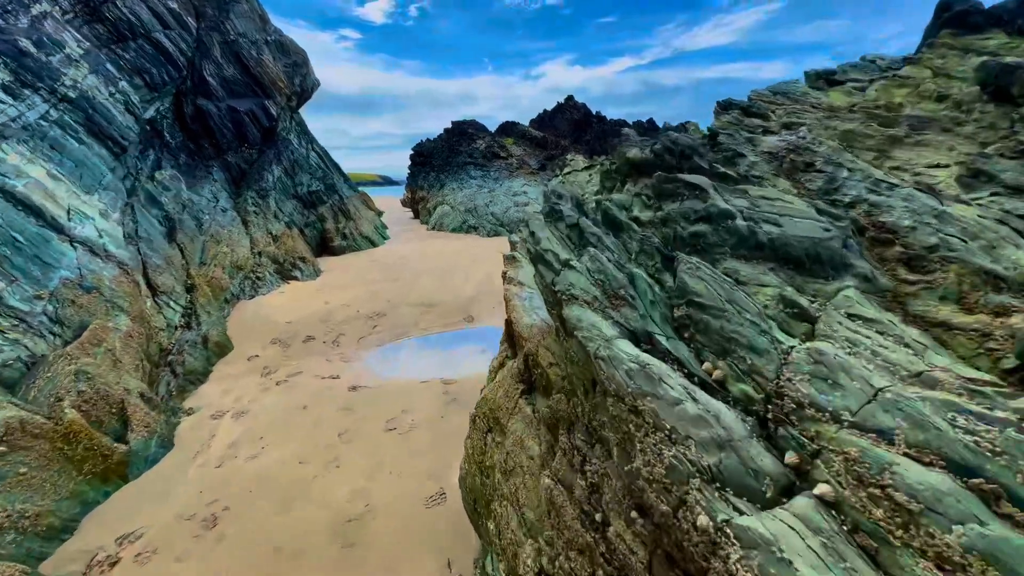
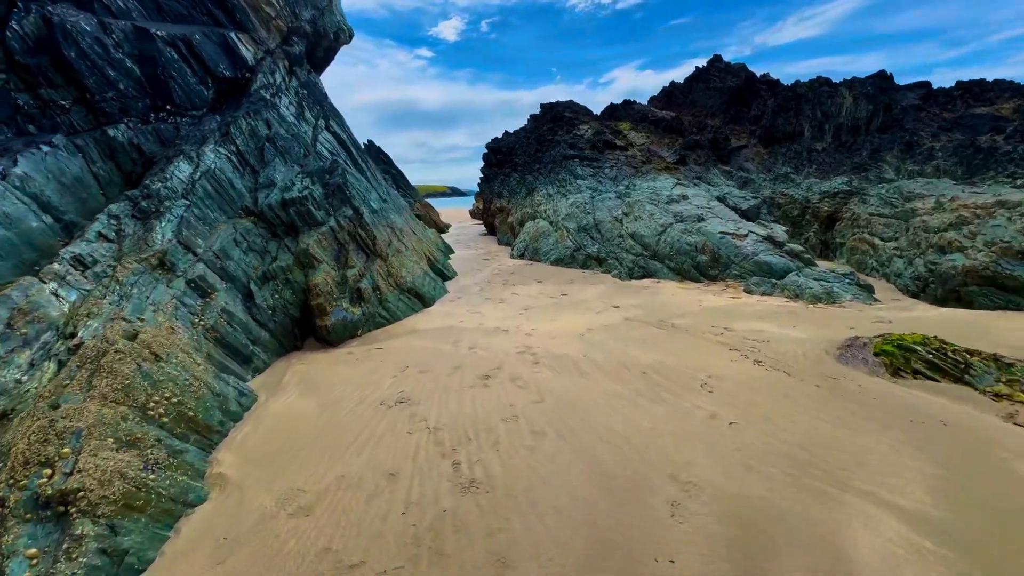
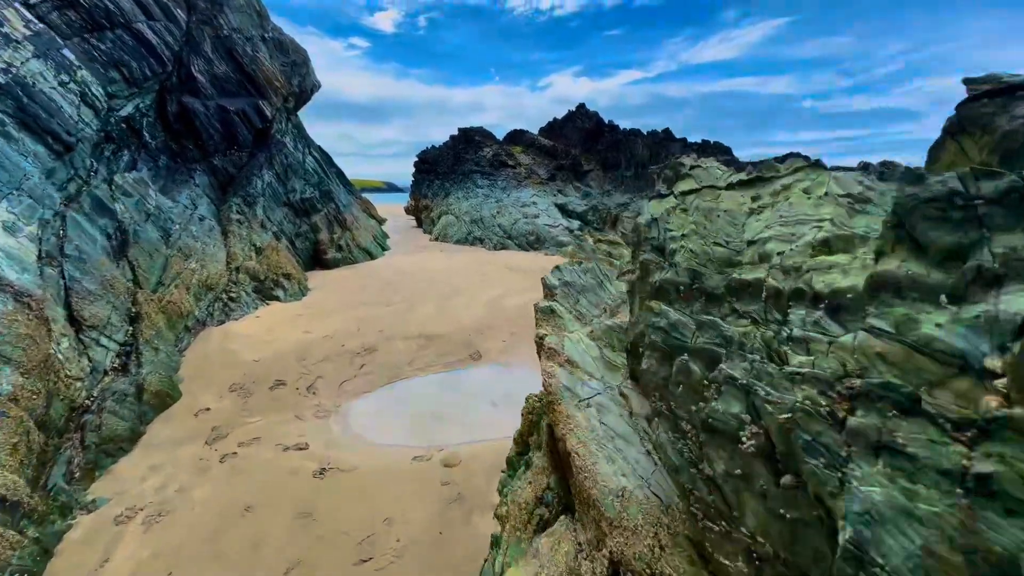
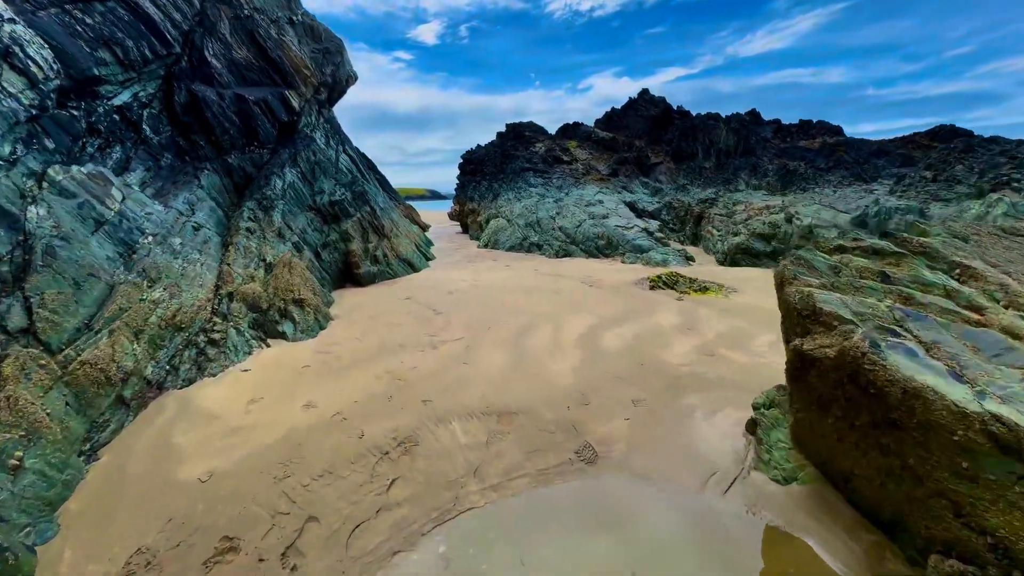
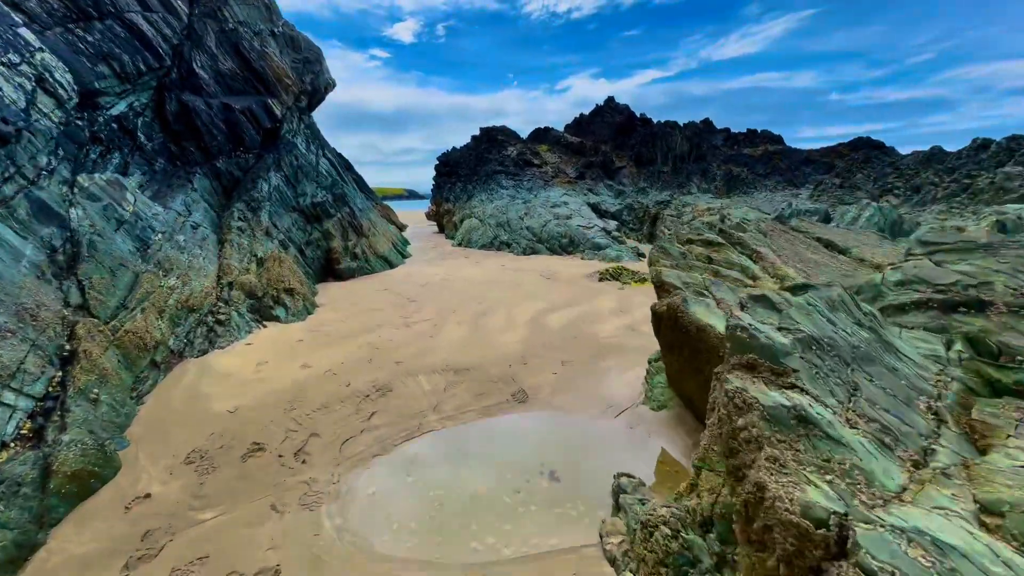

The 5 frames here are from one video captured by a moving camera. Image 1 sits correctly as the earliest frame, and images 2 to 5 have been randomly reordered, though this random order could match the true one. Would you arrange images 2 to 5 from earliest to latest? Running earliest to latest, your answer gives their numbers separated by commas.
3, 5, 4, 2
